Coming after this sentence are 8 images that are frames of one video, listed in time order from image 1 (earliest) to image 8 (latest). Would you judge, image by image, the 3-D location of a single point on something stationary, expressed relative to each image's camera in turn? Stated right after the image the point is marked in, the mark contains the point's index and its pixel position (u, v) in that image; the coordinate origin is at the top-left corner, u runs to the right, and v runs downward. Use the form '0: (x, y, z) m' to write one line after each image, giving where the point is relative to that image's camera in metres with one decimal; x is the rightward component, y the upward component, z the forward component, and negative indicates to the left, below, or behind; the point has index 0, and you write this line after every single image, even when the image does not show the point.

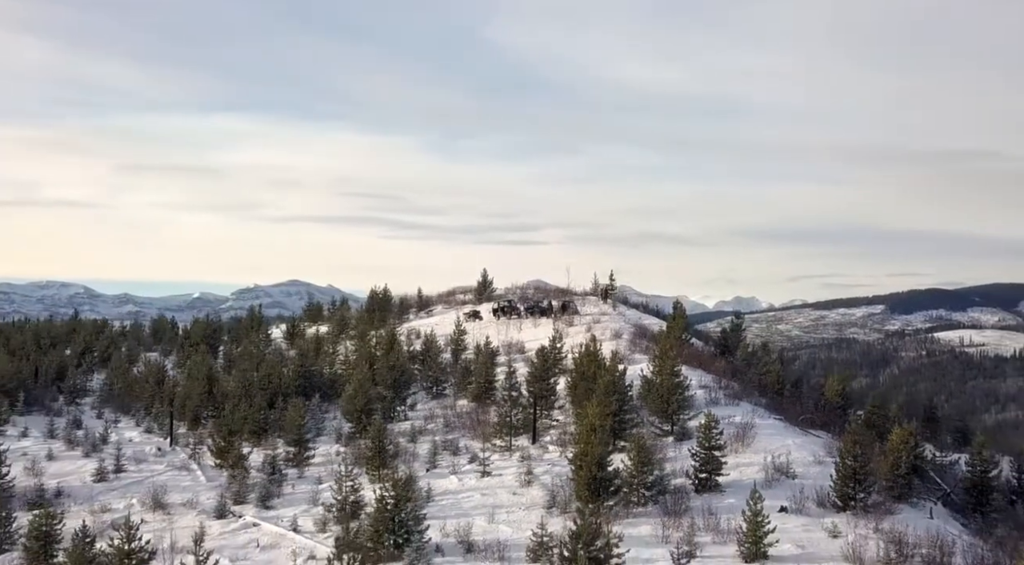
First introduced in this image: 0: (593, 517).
0: (+1.7, -4.5, +18.2) m
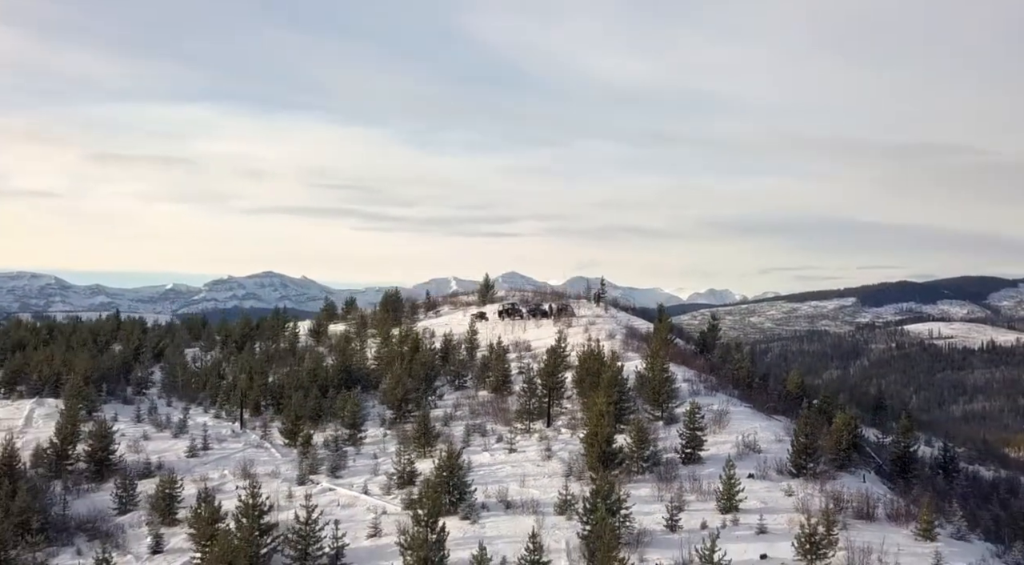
0: (+2.5, -5.0, +23.9) m
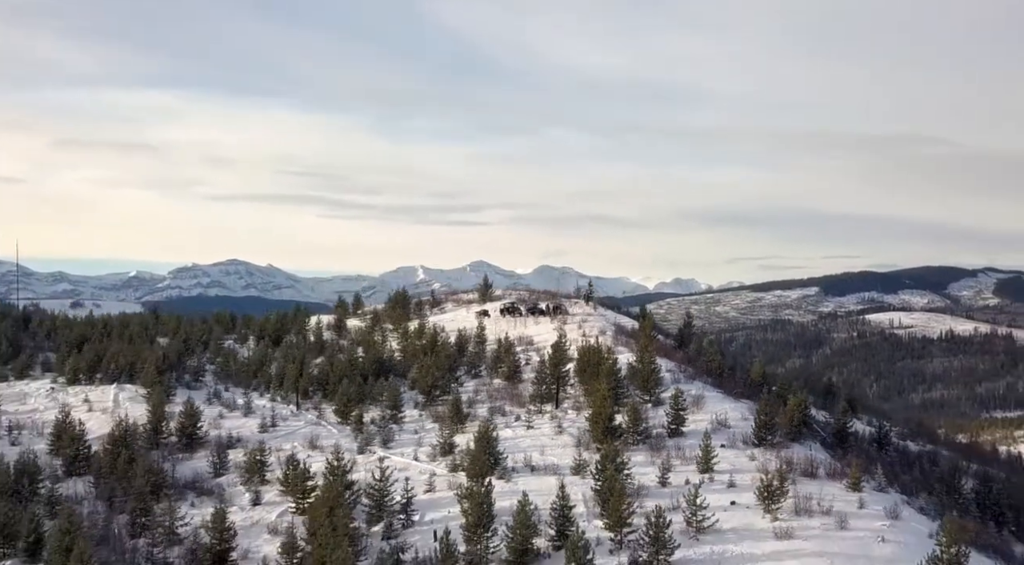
0: (+3.4, -5.4, +30.7) m
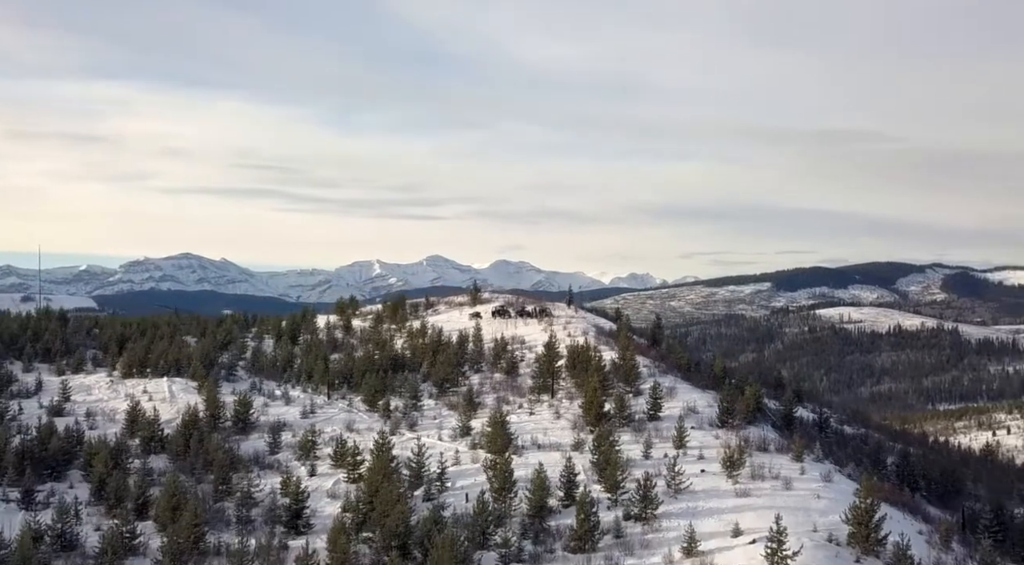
0: (+3.9, -5.9, +38.0) m
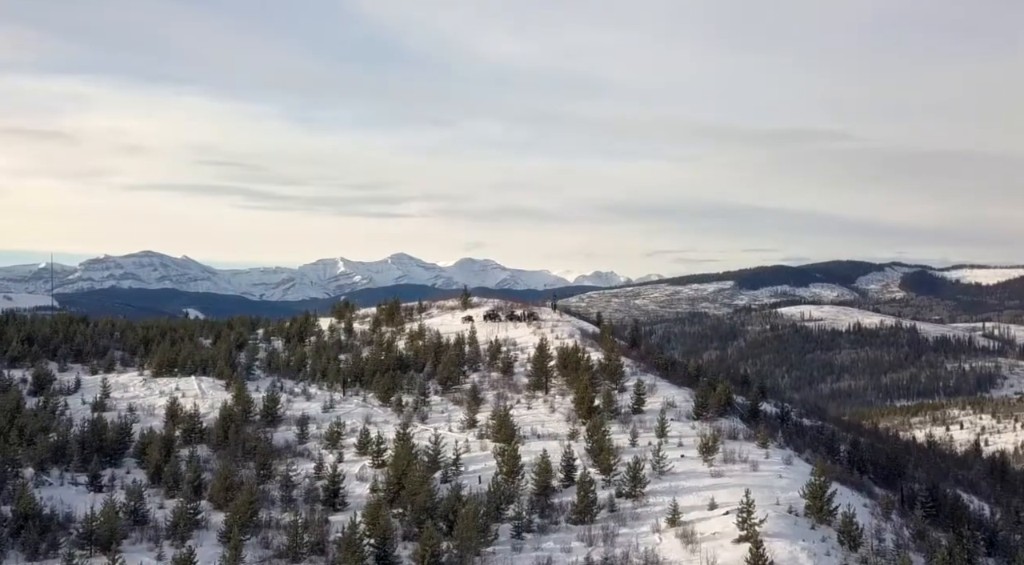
0: (+4.0, -6.4, +43.7) m
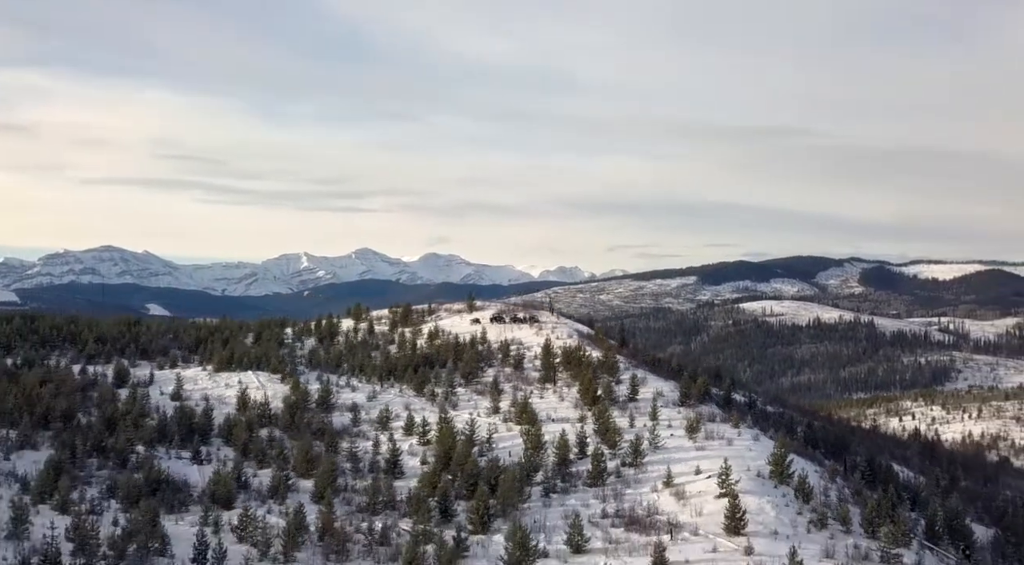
0: (+5.2, -7.1, +53.6) m
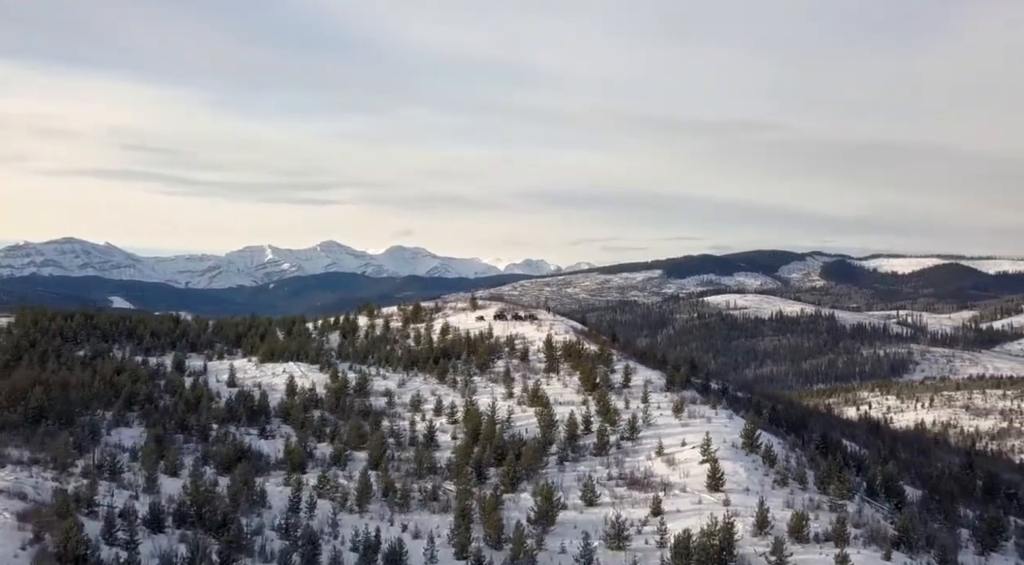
0: (+6.1, -7.4, +63.6) m
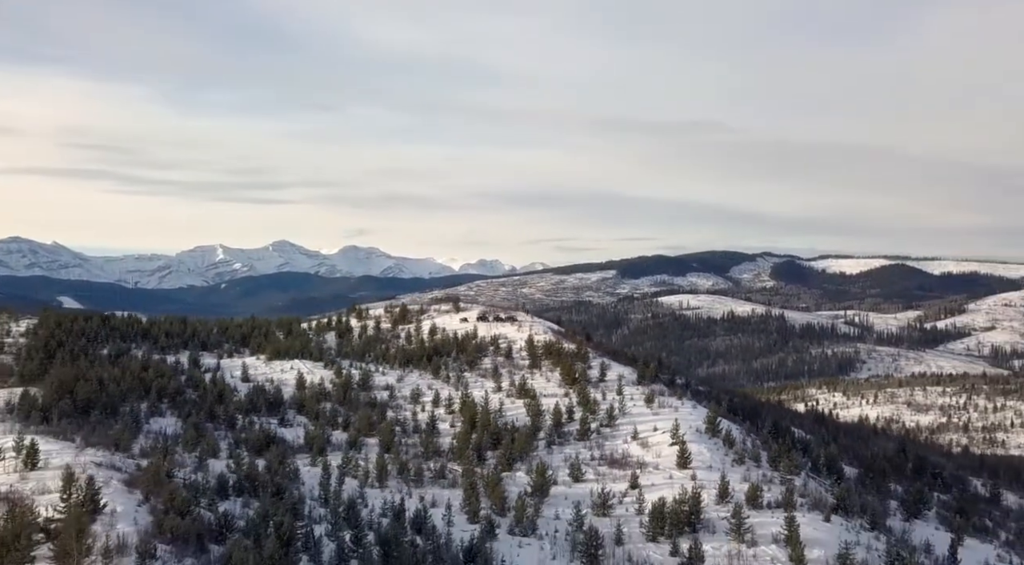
0: (+5.3, -7.8, +71.8) m
